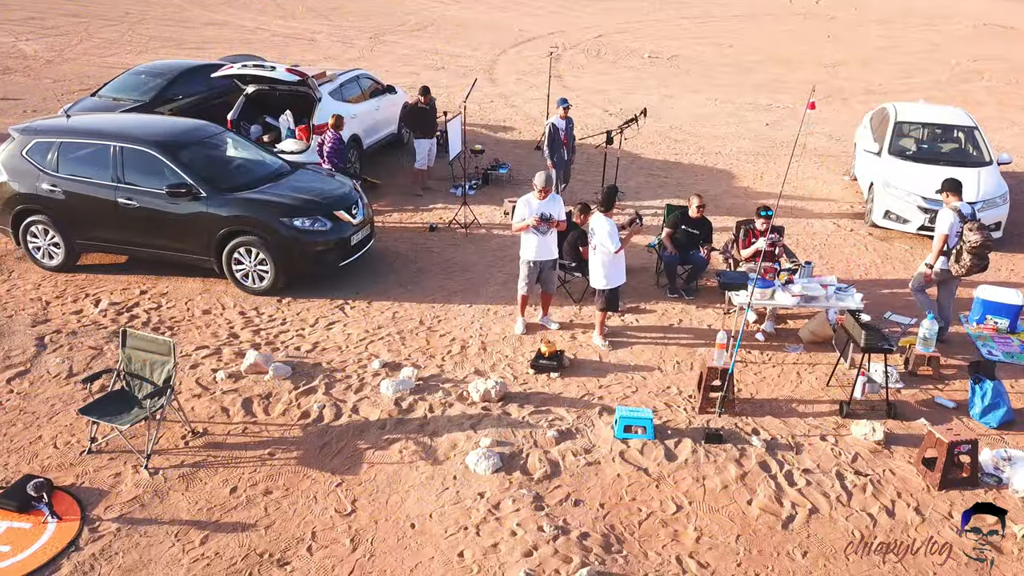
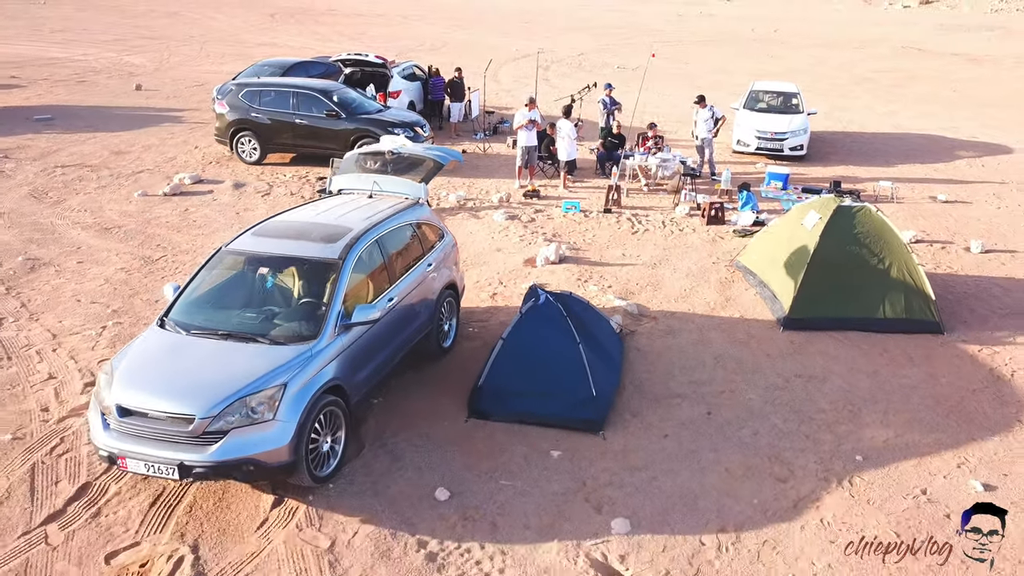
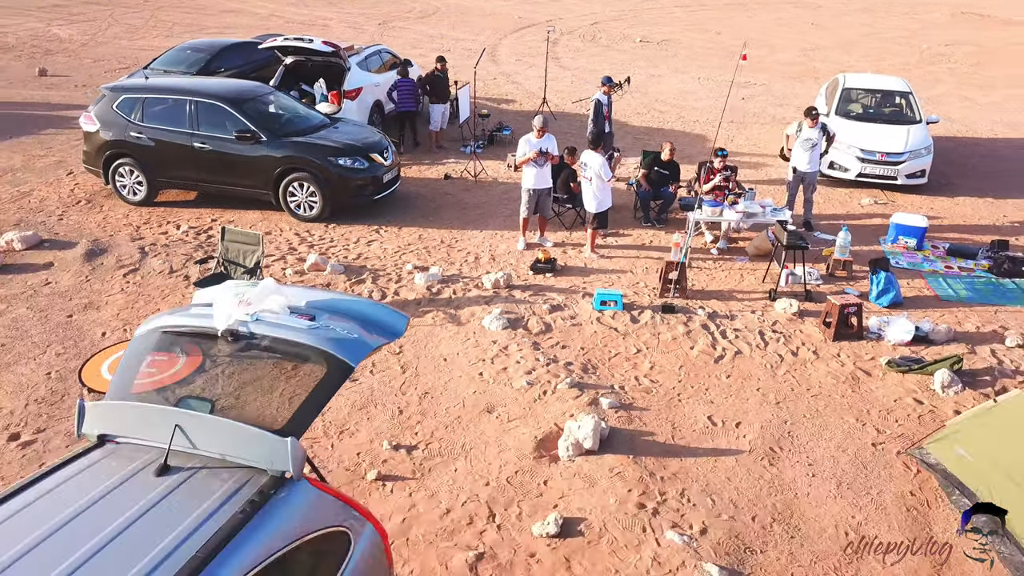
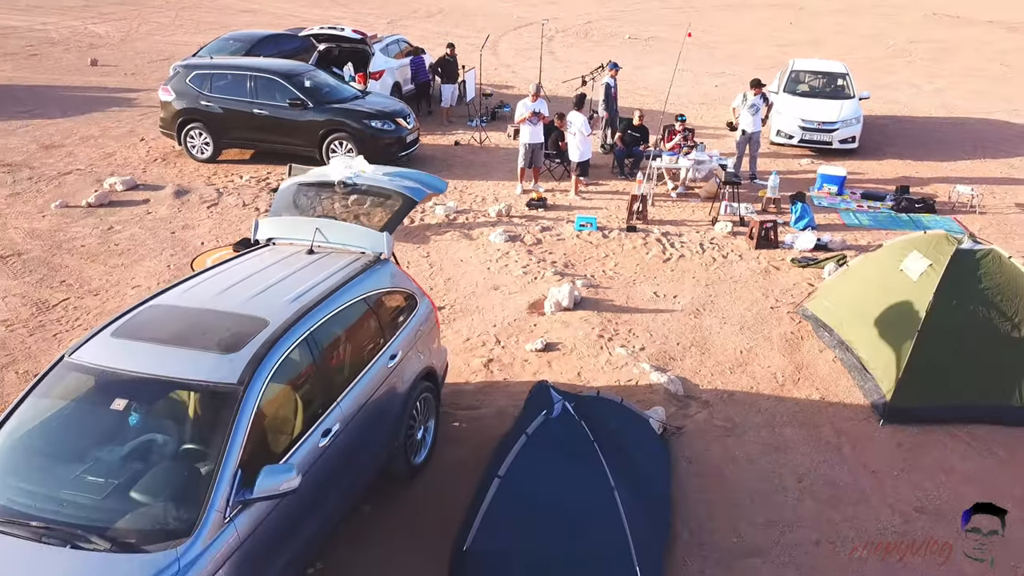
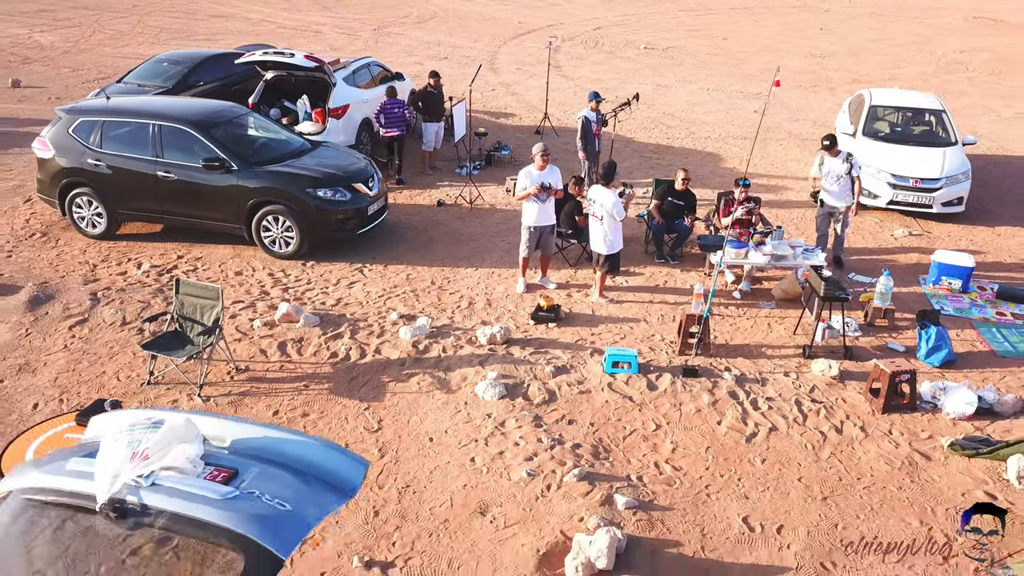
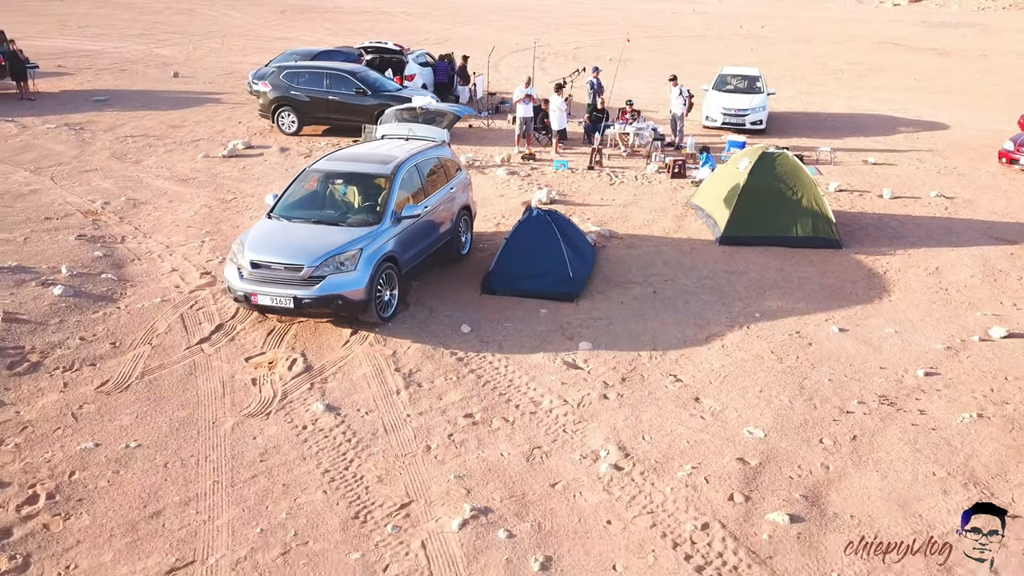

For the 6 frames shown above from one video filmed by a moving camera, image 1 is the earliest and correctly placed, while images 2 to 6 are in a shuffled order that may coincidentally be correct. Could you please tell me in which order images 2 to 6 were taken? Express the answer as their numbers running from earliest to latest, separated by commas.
5, 3, 4, 2, 6
